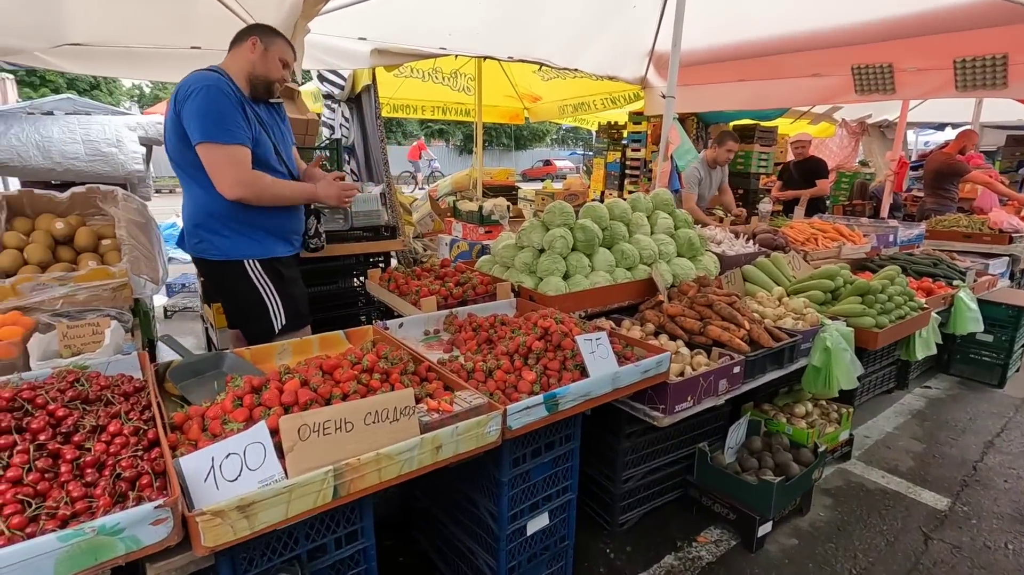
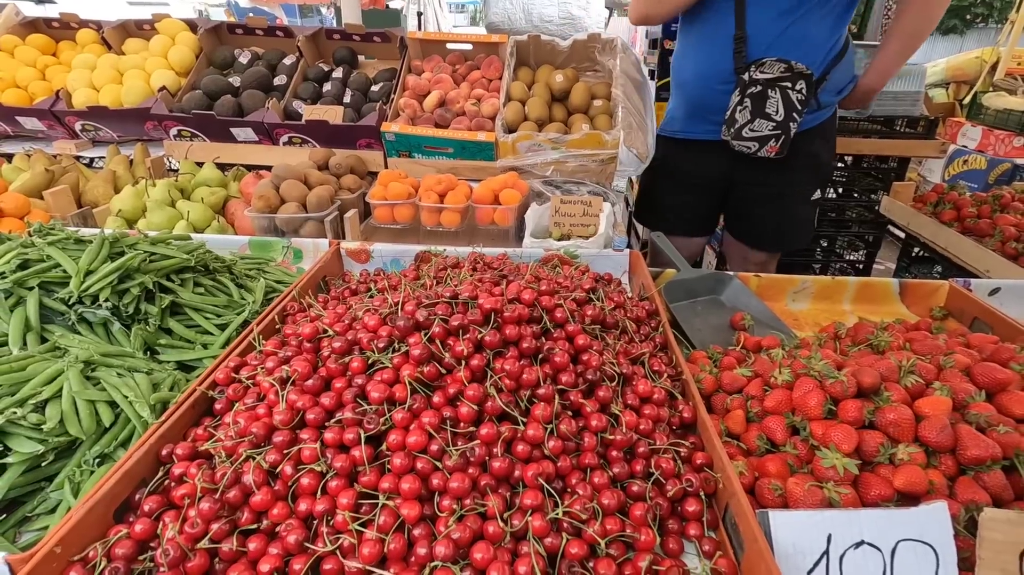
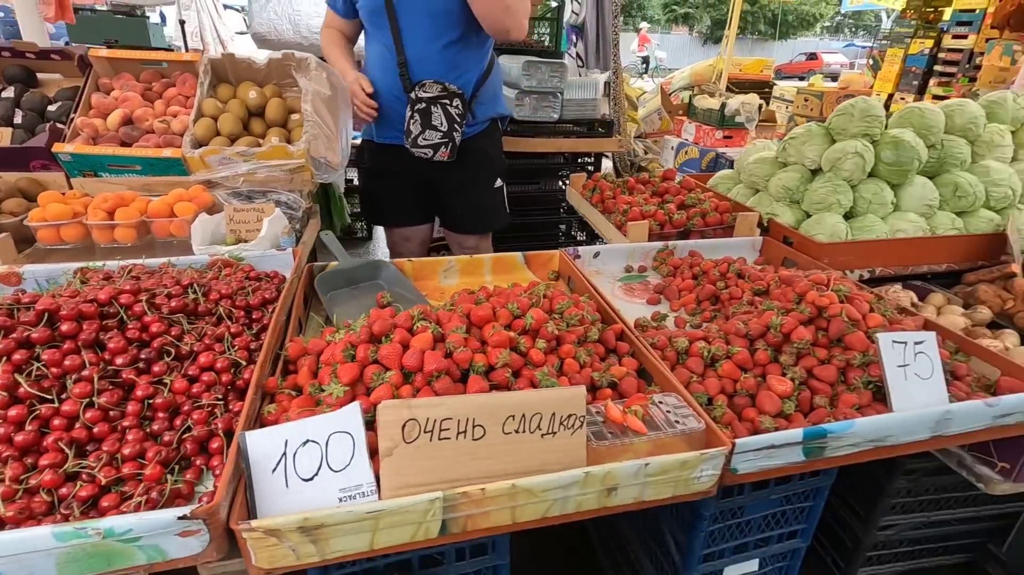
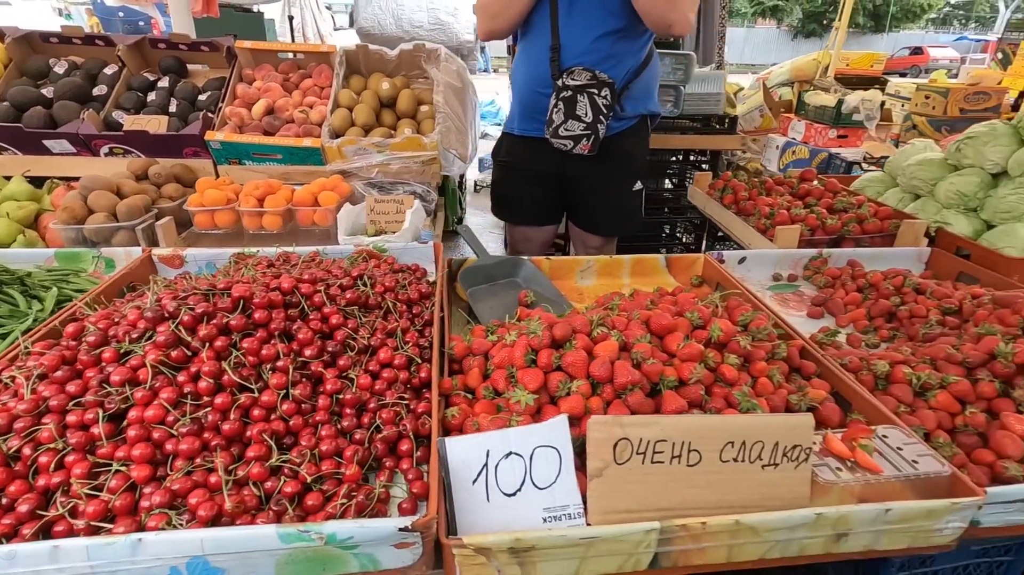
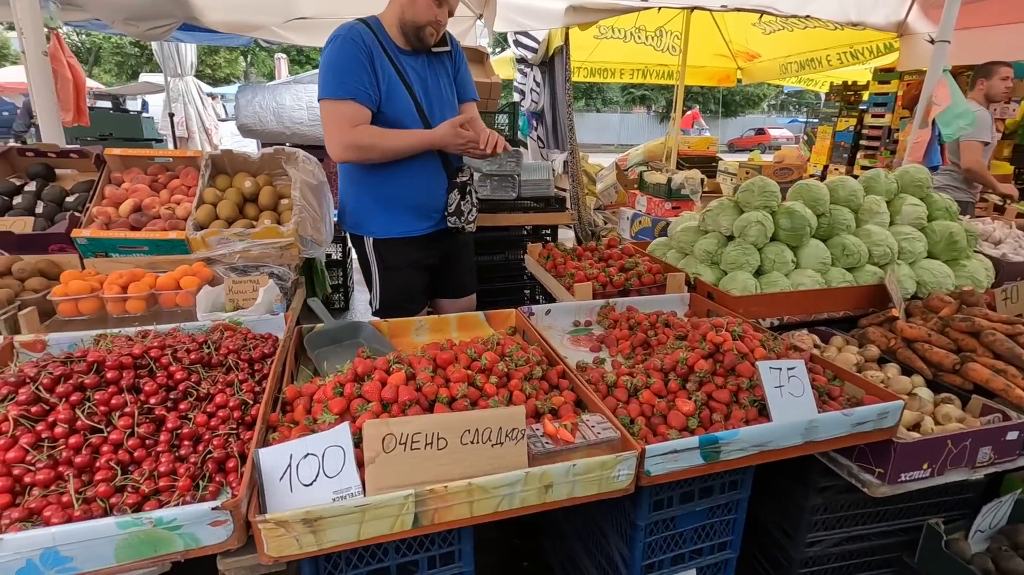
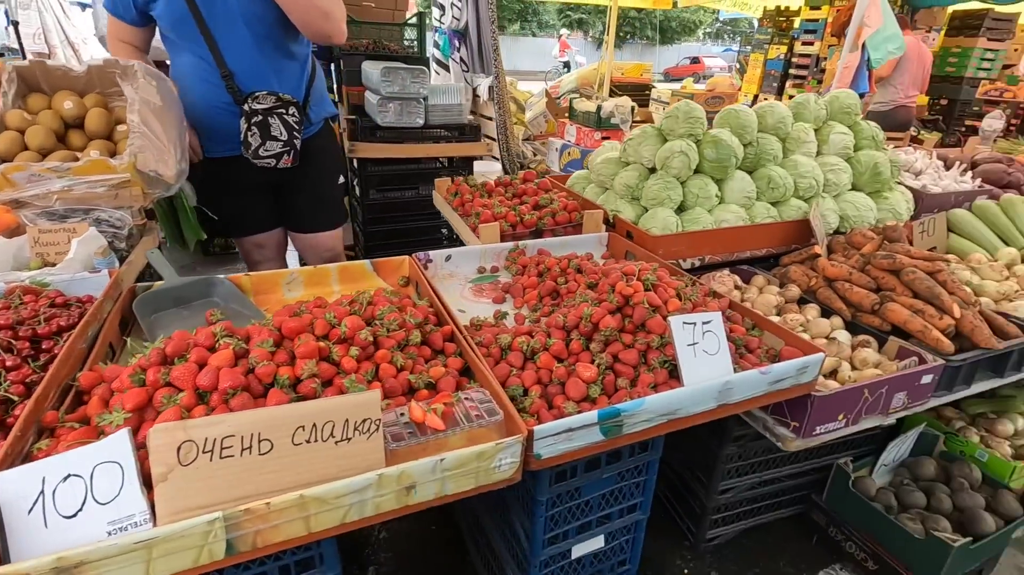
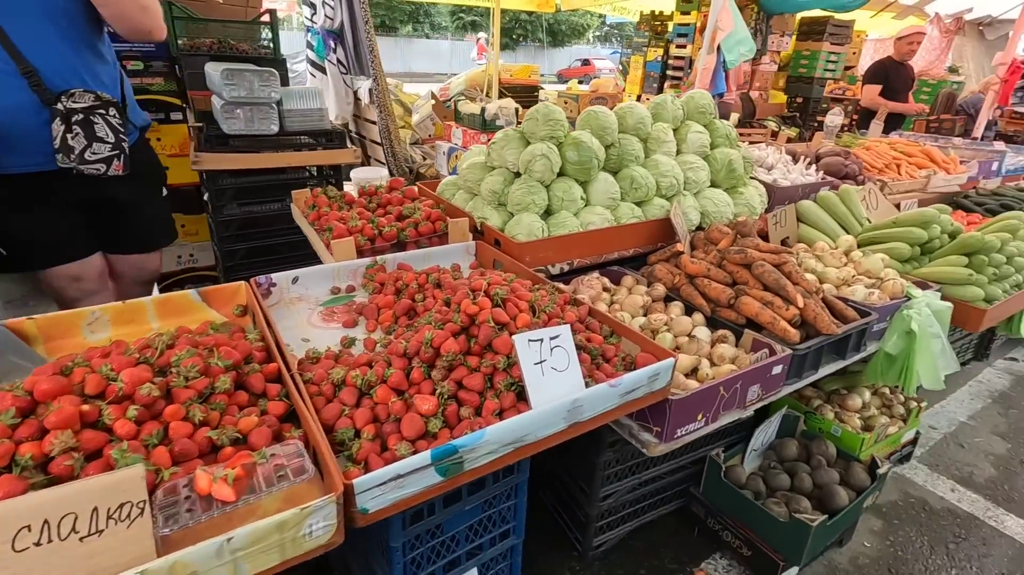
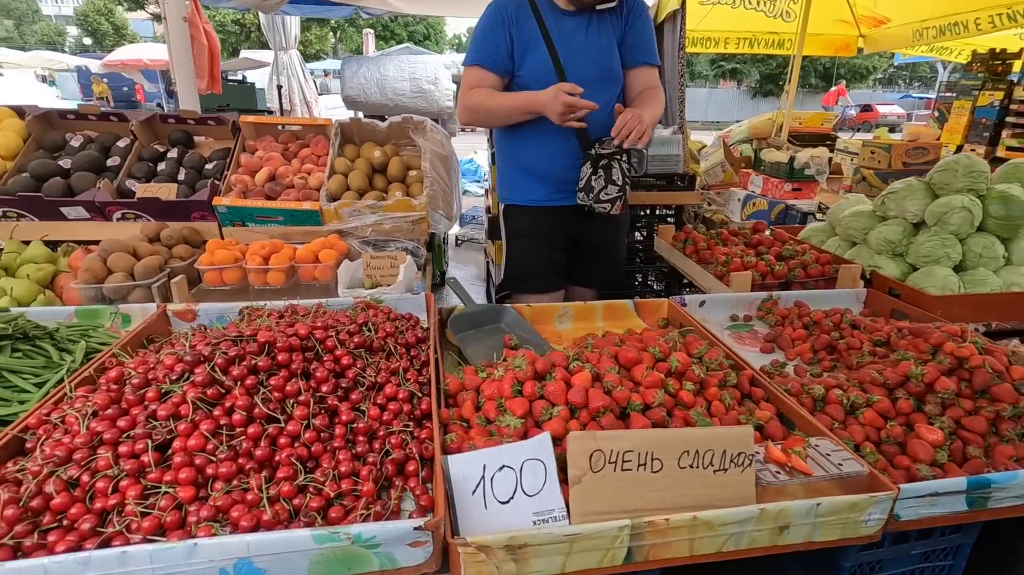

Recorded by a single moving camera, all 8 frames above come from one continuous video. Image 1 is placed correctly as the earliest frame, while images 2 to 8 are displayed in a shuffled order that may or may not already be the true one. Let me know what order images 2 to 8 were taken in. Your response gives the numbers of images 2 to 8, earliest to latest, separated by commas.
5, 8, 2, 4, 3, 6, 7
